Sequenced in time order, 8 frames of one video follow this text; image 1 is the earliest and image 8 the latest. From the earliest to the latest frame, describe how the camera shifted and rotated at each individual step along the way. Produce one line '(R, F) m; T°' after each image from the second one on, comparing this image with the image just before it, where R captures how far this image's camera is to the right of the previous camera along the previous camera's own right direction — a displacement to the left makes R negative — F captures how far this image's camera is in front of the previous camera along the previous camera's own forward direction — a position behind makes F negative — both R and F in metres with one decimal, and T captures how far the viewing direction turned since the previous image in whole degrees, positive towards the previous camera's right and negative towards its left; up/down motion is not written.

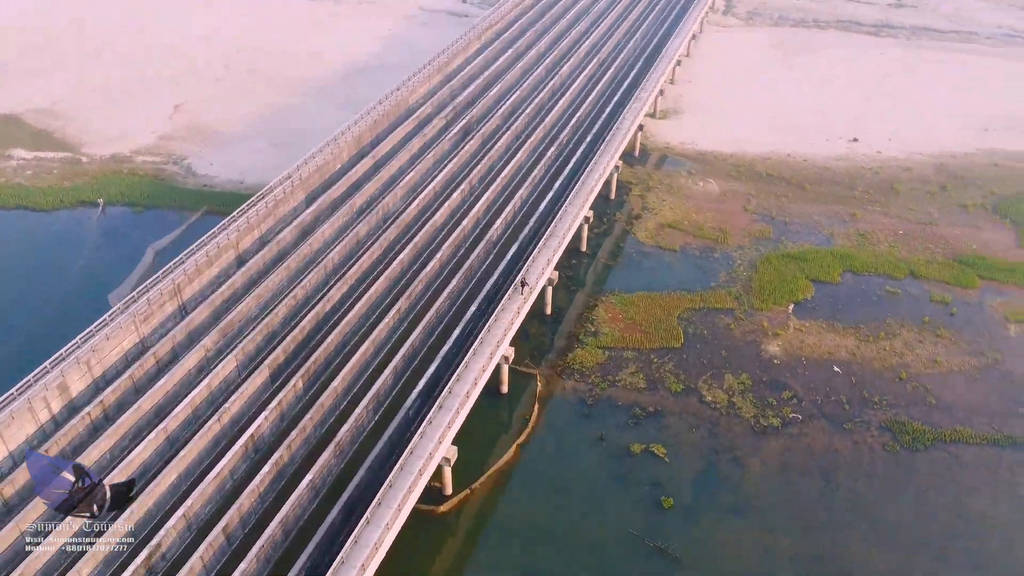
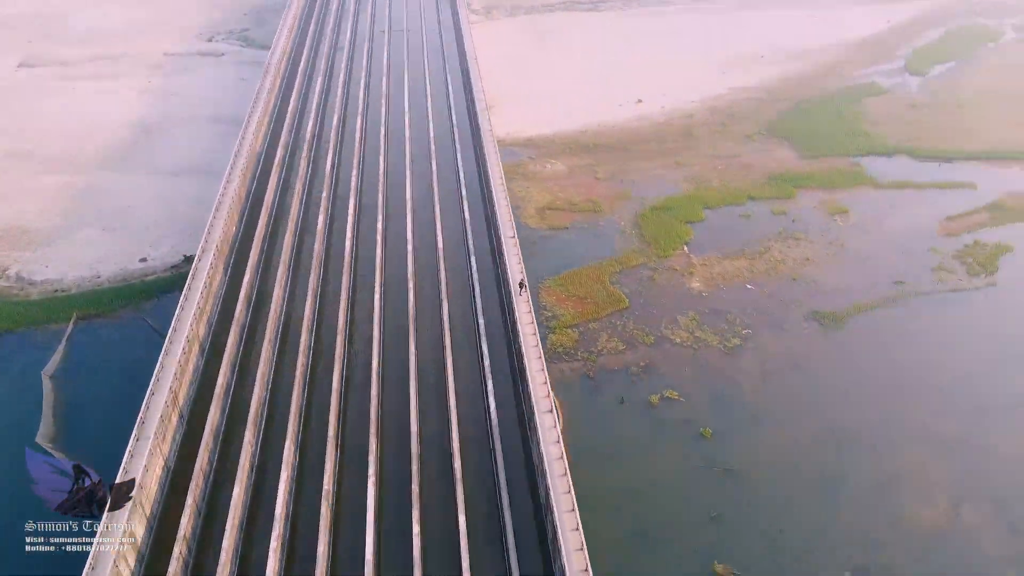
(-8.0, +0.6) m; +22°
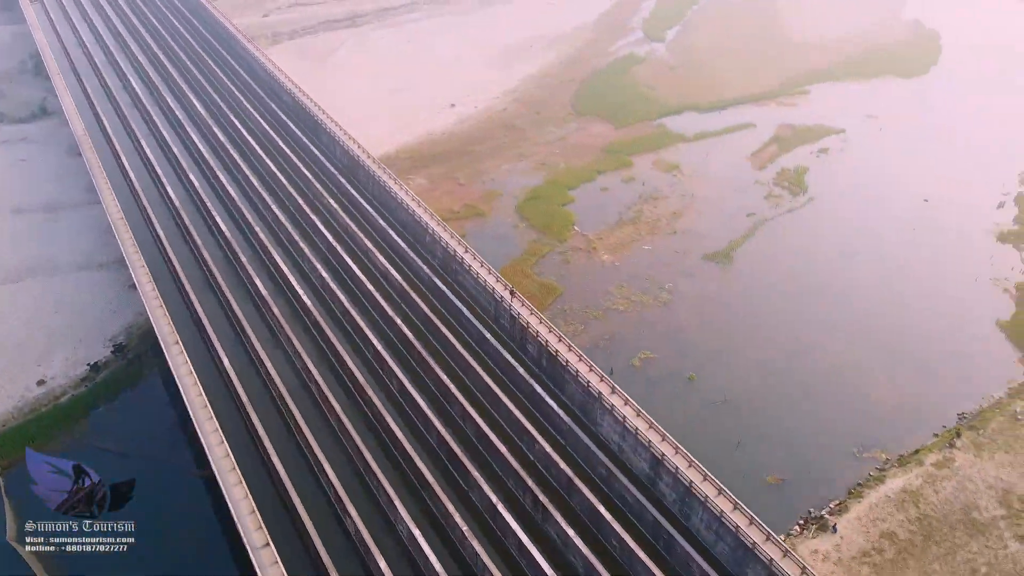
(-7.6, +0.5) m; +20°
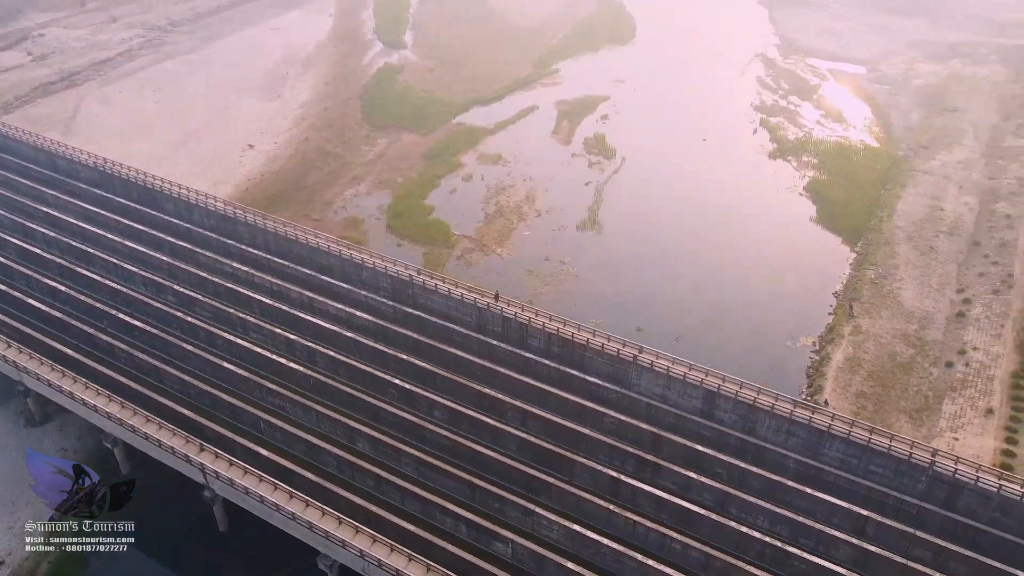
(-8.5, +0.8) m; +23°
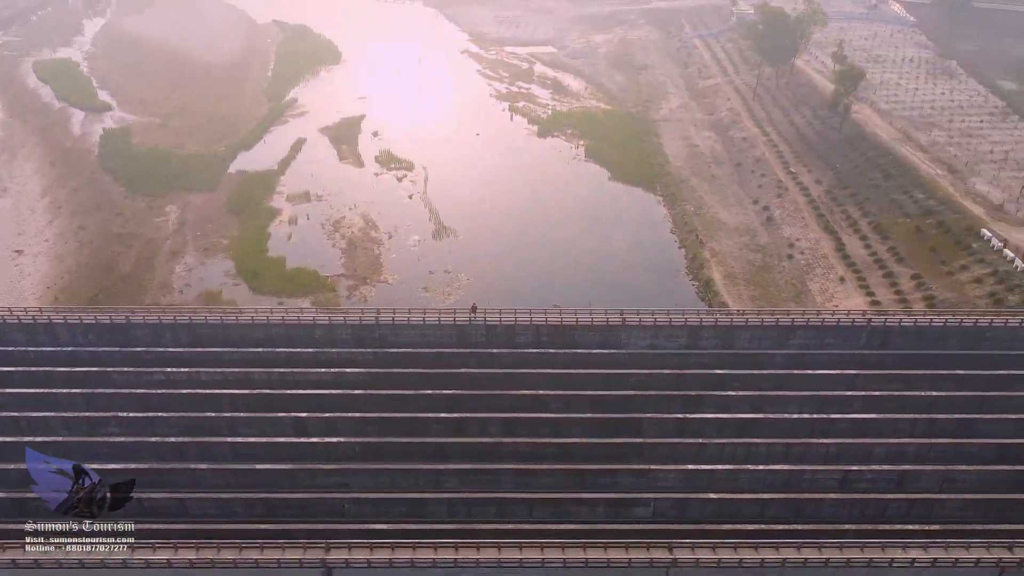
(-9.5, +1.1) m; +25°
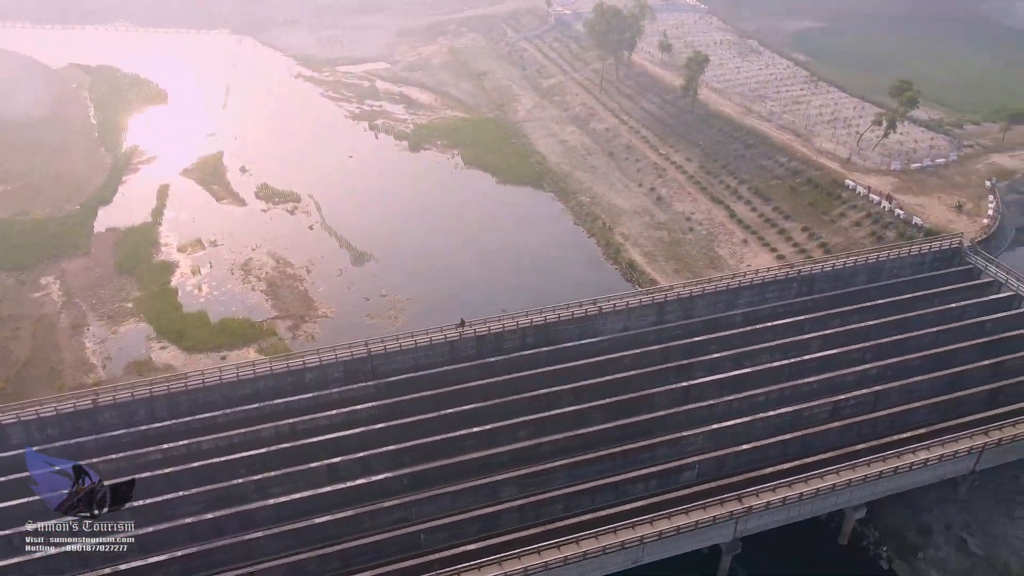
(-5.7, +0.1) m; +15°
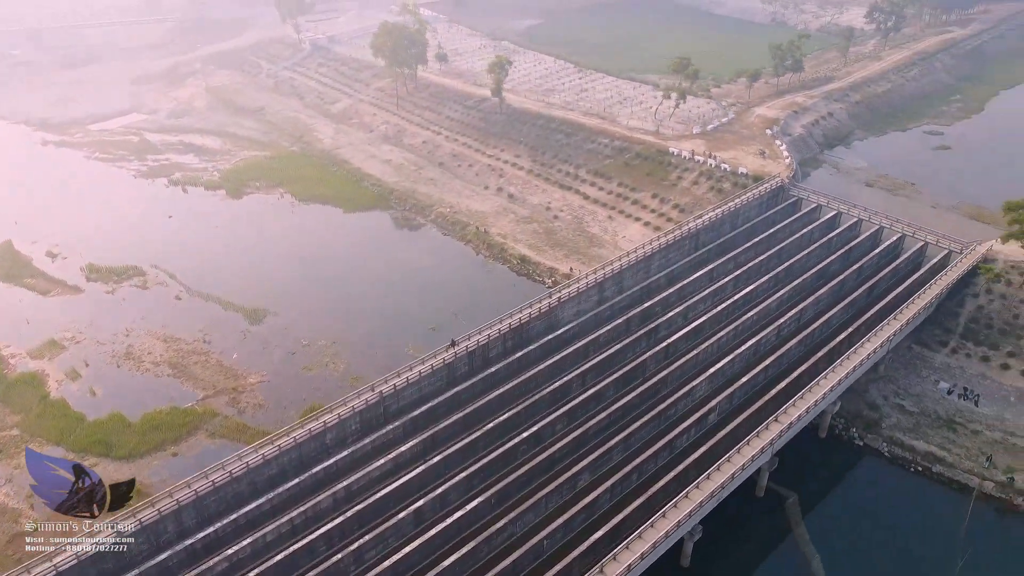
(-8.4, +0.7) m; +21°
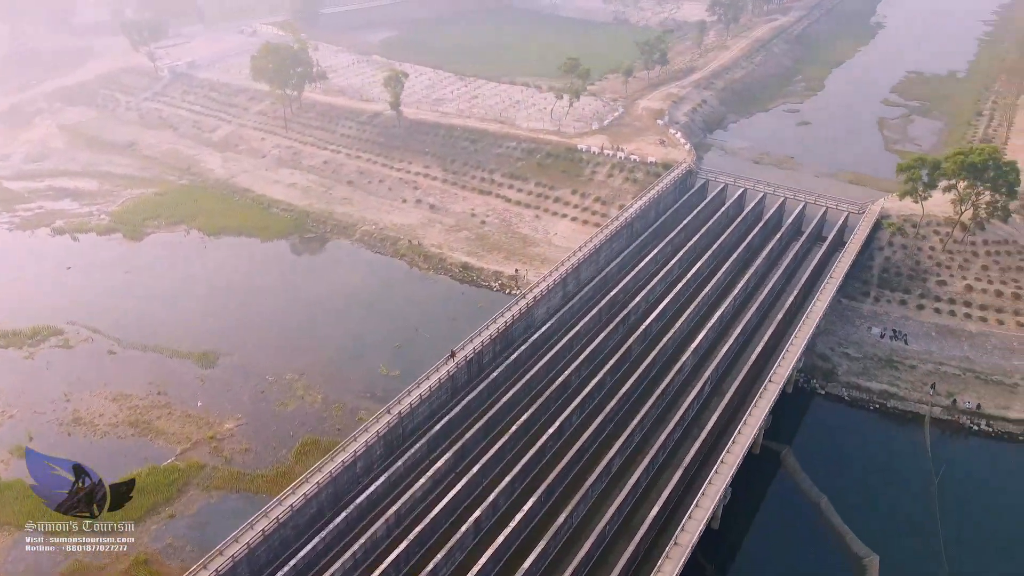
(-4.9, +0.1) m; +12°
